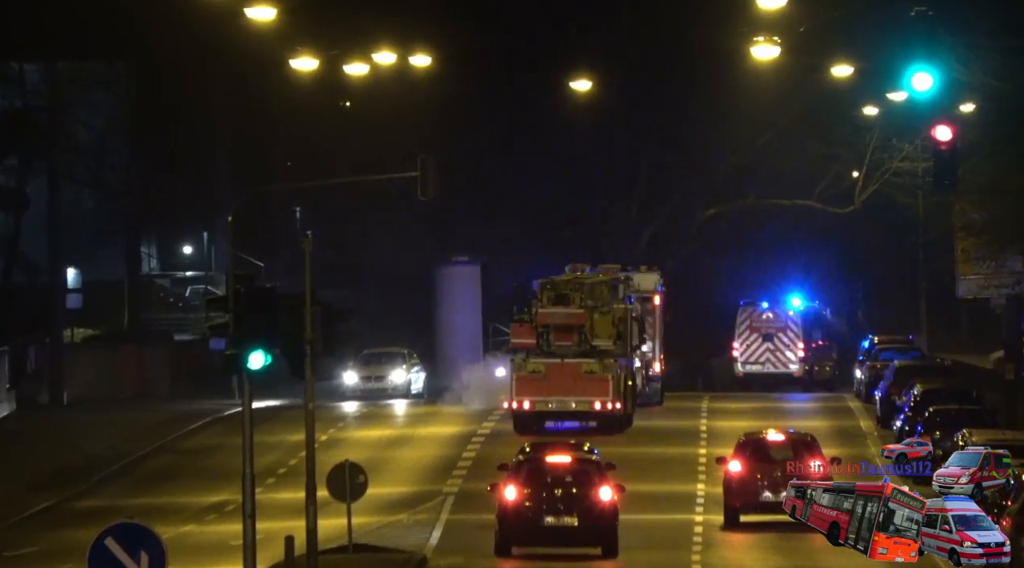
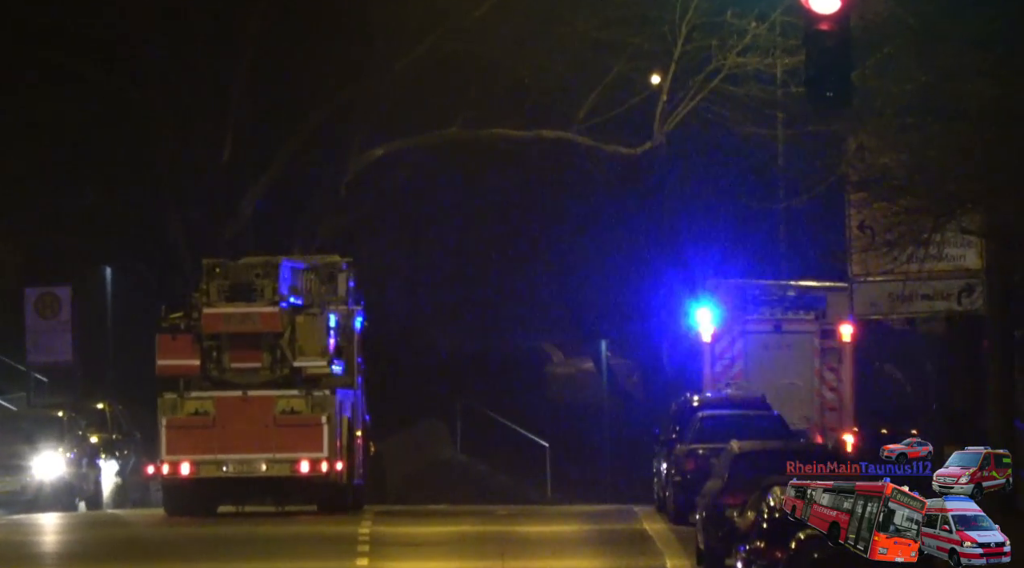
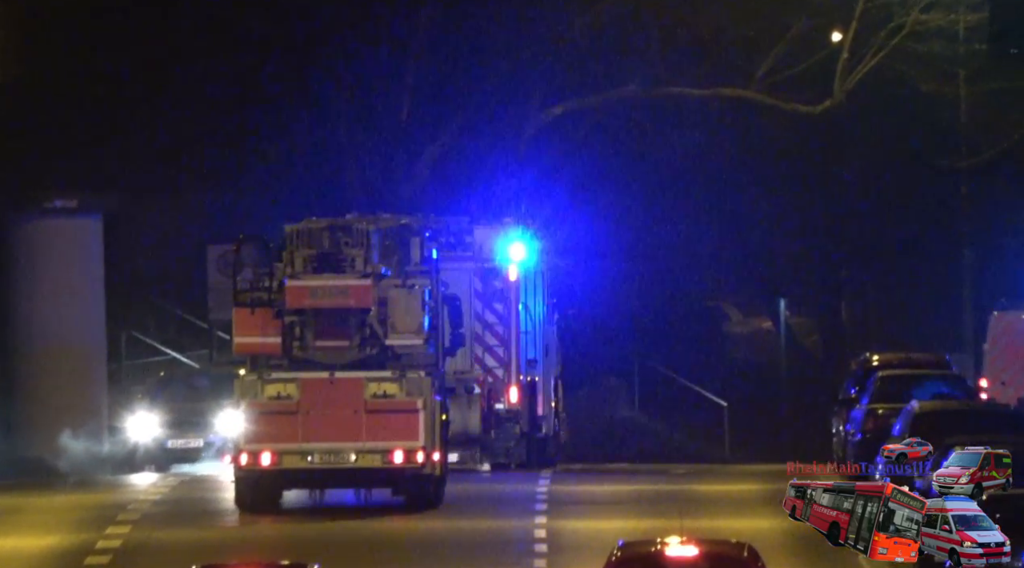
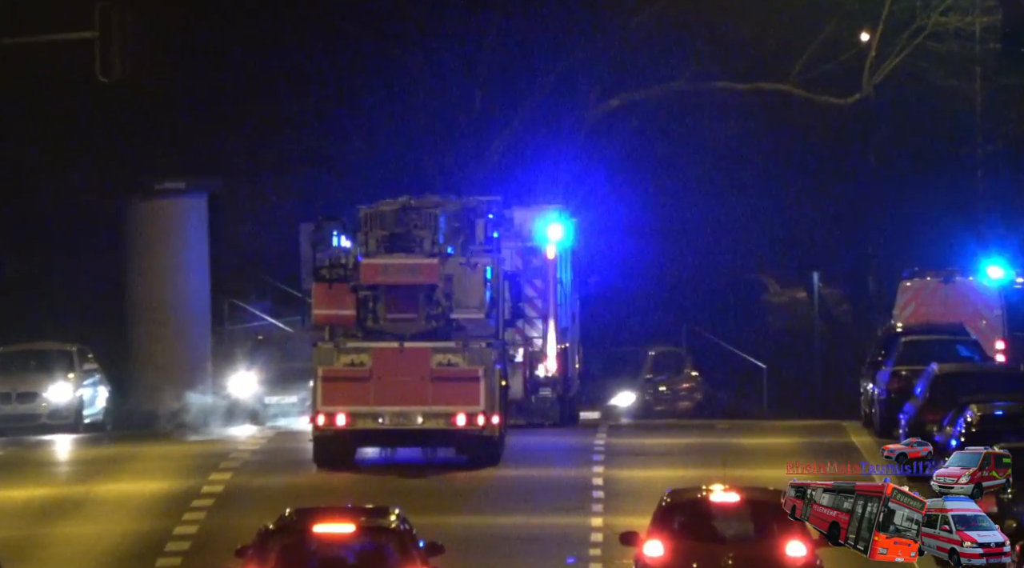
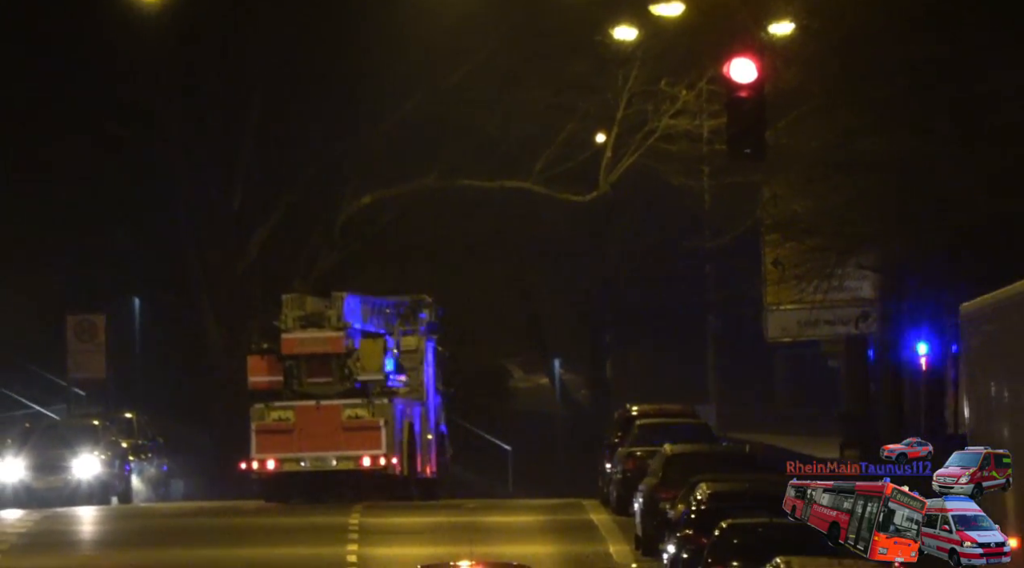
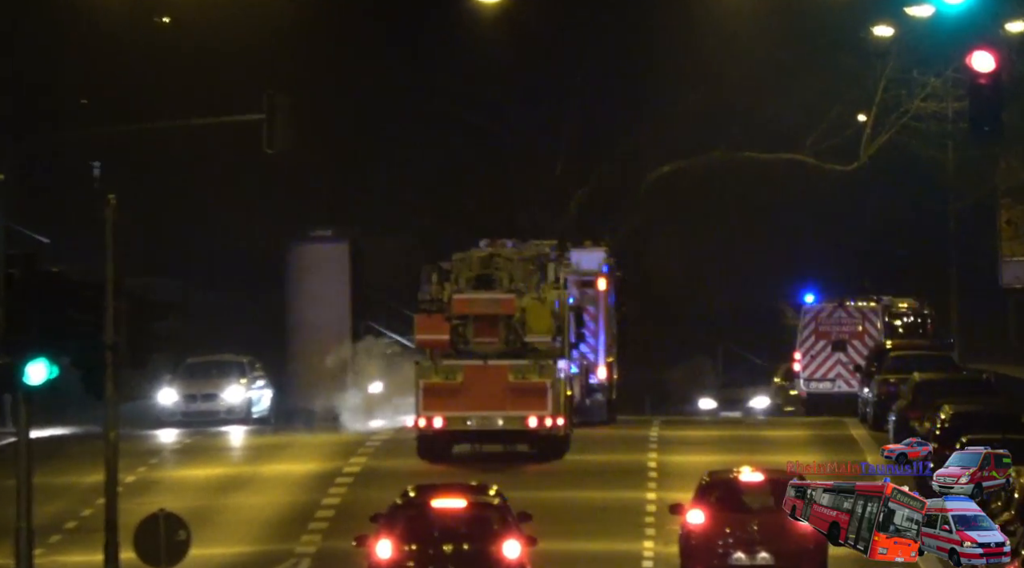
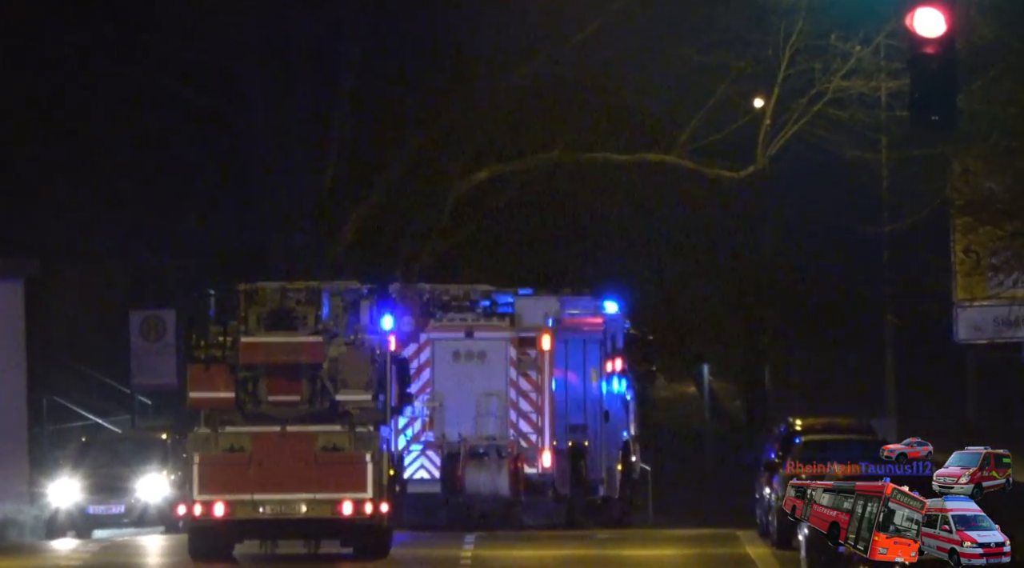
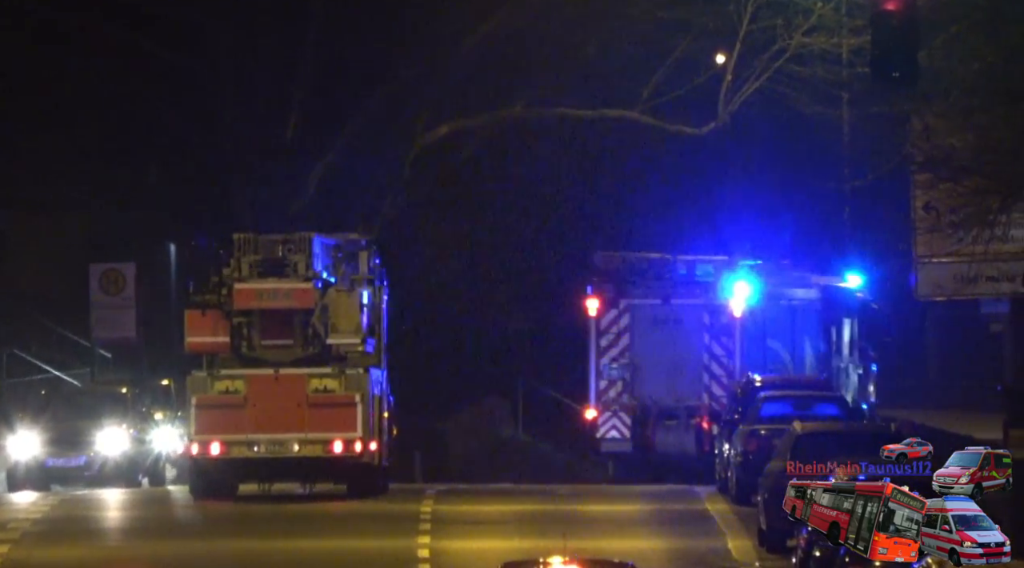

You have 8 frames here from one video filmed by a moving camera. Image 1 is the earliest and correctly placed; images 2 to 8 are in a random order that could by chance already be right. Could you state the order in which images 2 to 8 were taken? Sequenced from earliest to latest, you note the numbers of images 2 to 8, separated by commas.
6, 4, 3, 7, 8, 2, 5
